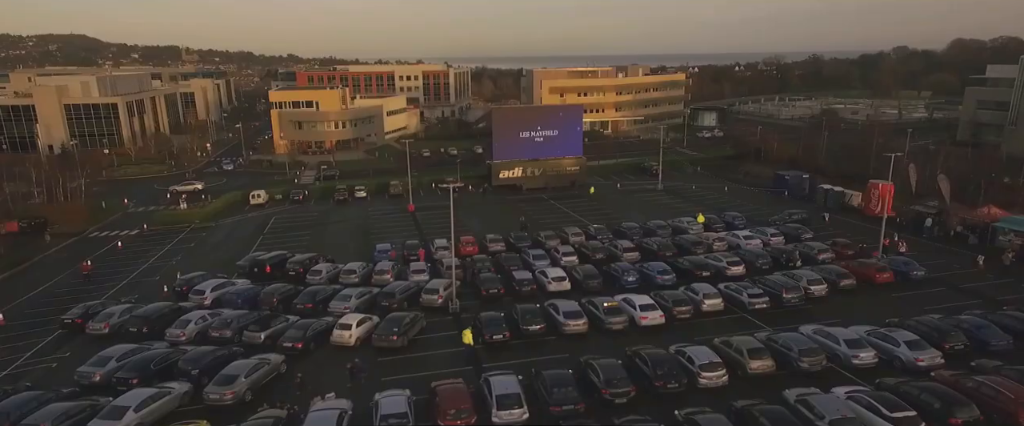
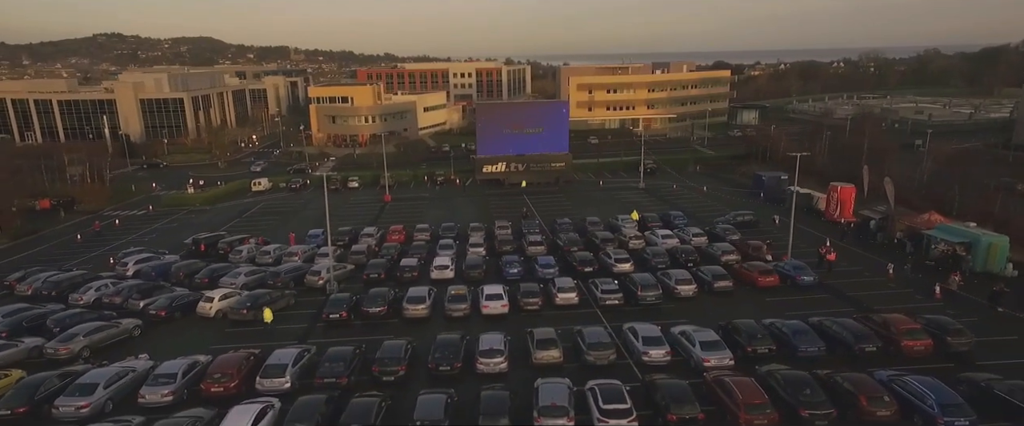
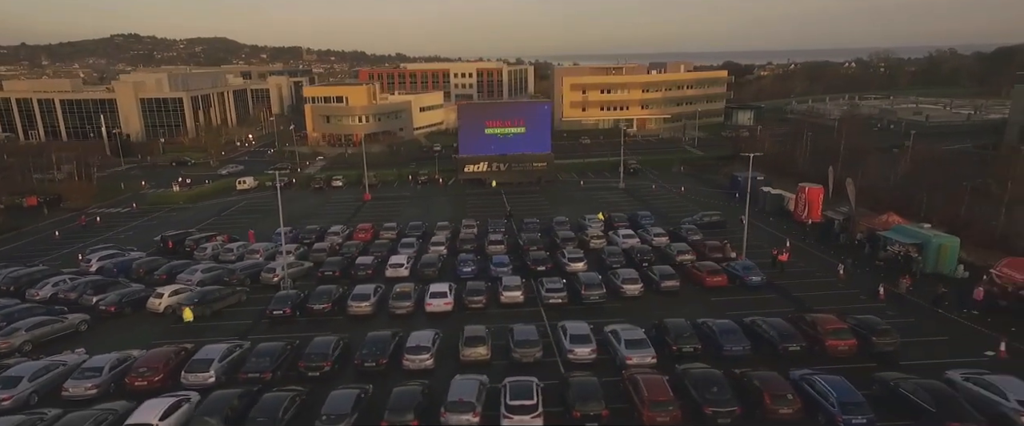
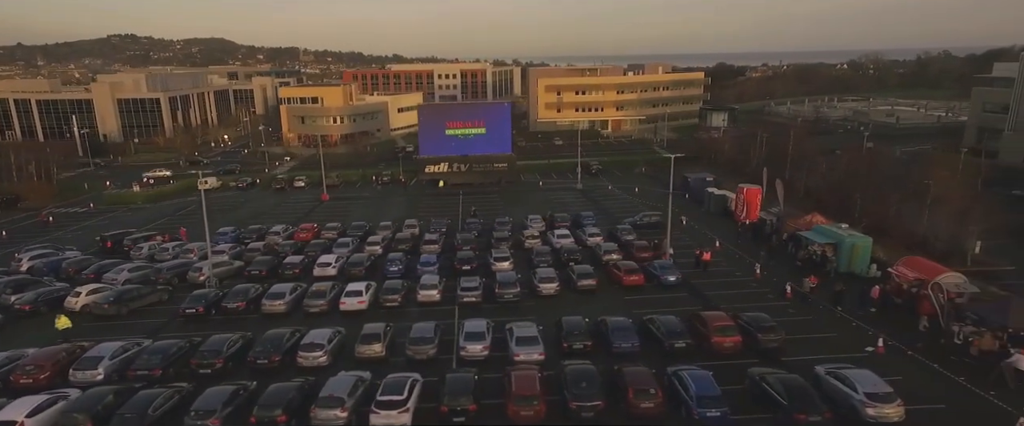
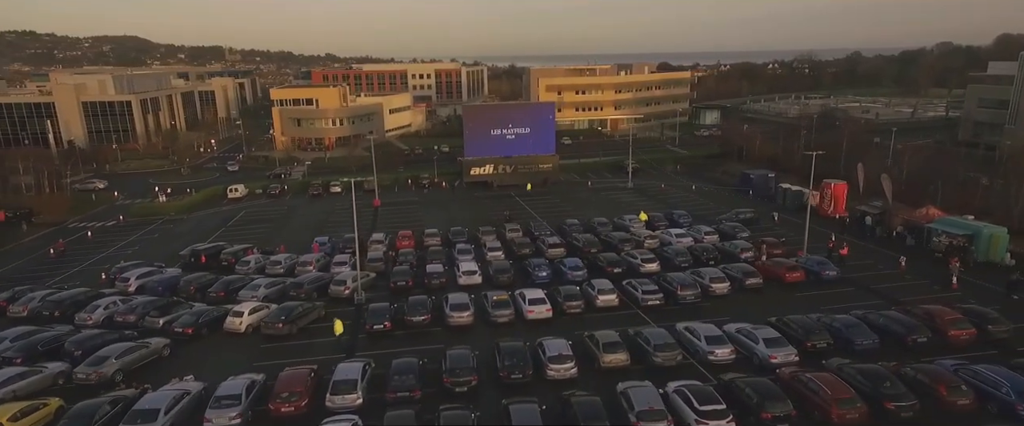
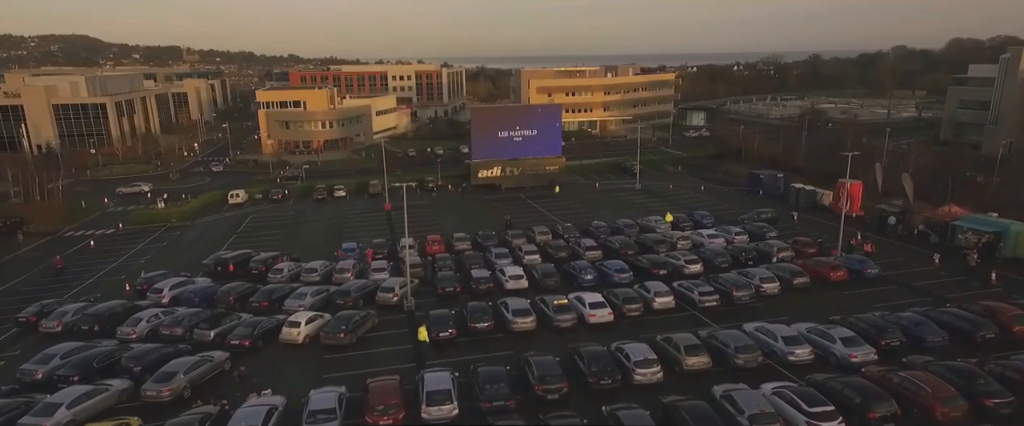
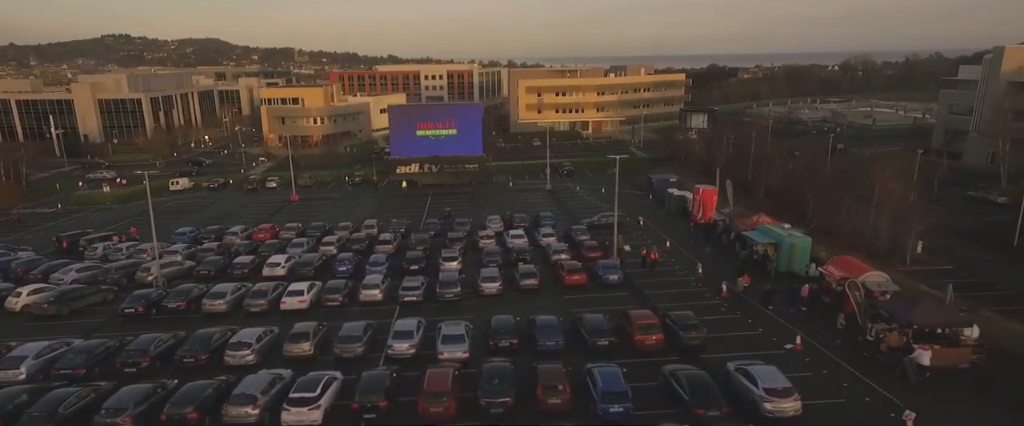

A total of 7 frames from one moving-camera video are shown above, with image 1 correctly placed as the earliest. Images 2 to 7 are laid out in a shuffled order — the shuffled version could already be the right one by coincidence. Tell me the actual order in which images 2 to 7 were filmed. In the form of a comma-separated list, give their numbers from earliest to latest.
6, 5, 2, 3, 4, 7
